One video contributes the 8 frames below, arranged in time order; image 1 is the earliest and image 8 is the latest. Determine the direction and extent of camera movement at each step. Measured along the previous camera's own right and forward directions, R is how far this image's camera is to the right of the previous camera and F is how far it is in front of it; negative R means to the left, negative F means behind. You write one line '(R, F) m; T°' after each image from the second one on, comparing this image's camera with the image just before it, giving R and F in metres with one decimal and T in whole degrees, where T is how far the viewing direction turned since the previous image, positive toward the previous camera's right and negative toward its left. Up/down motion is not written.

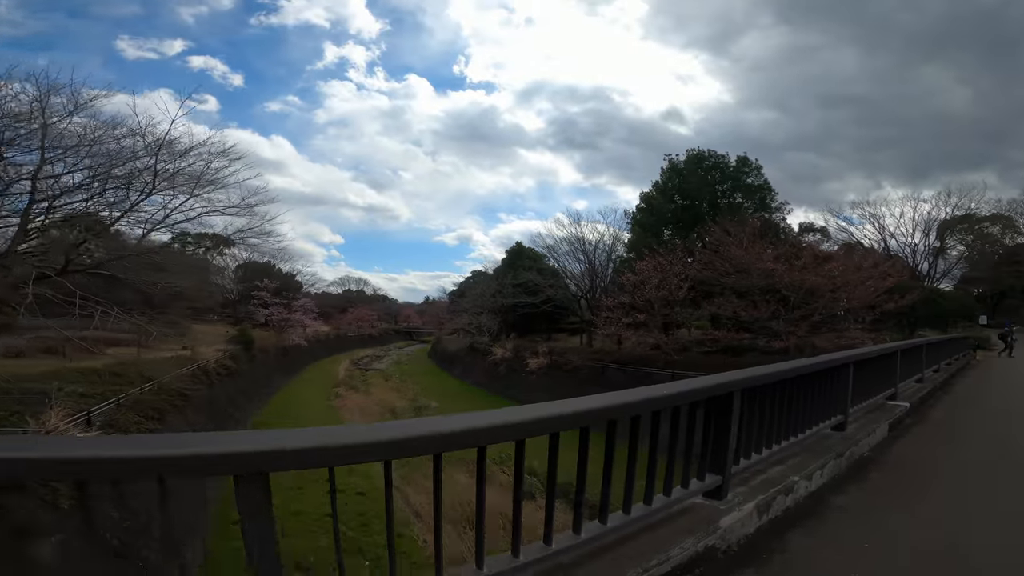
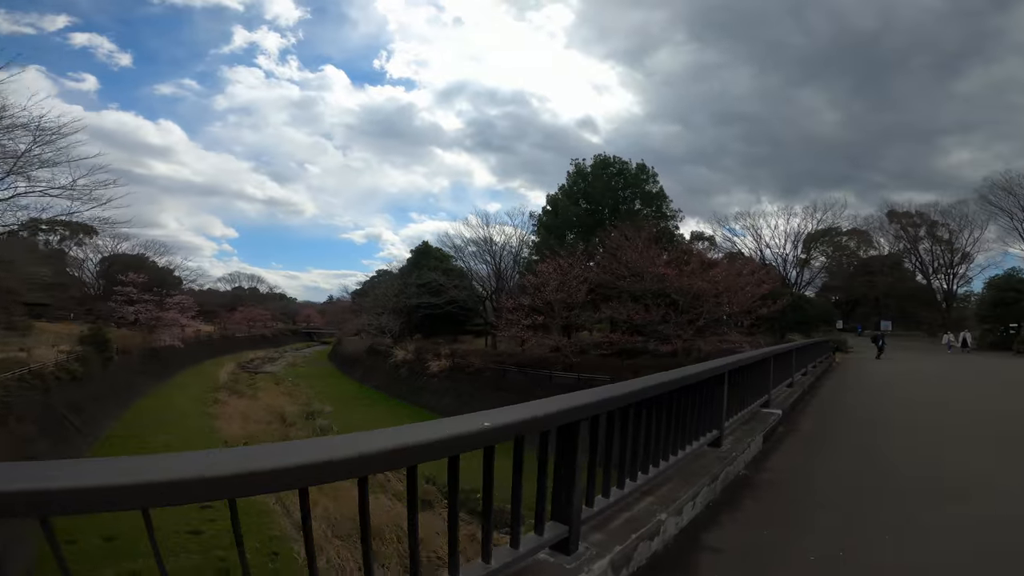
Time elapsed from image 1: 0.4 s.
(+0.2, +0.2) m; +9°
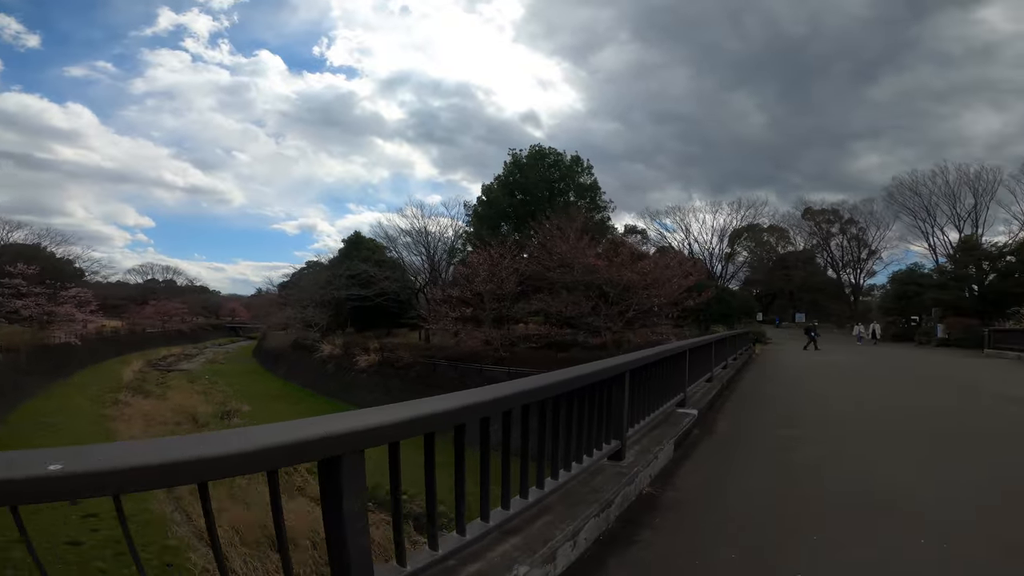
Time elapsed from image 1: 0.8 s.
(+0.2, +0.3) m; +6°
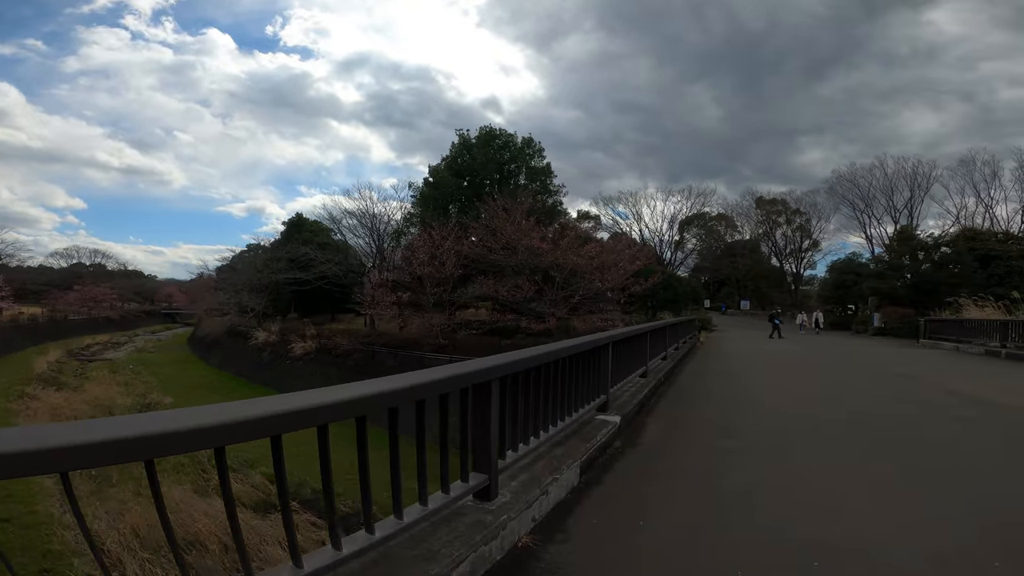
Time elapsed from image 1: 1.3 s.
(+0.2, +0.6) m; +5°
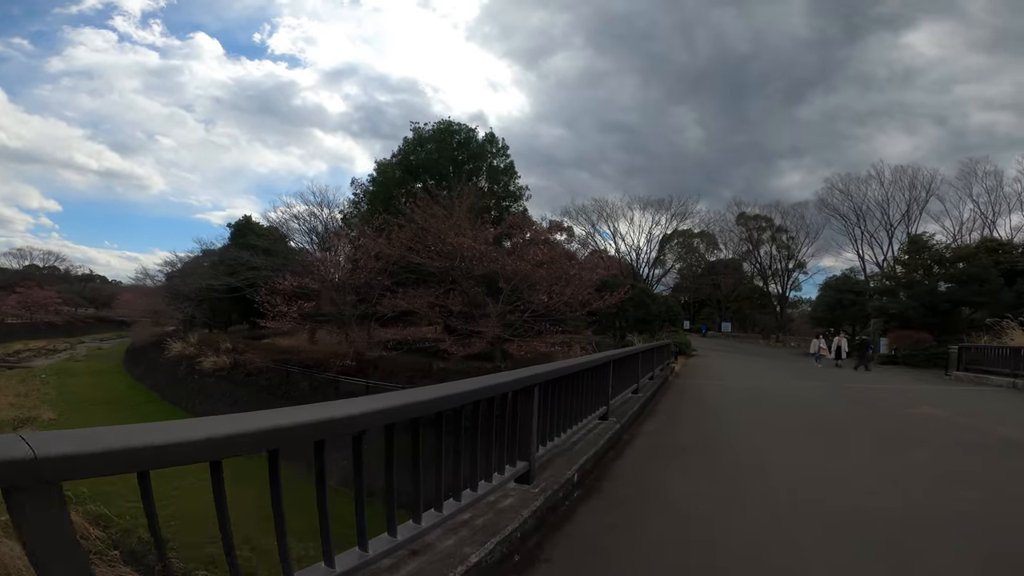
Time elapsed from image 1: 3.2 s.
(+0.7, +2.2) m; +2°
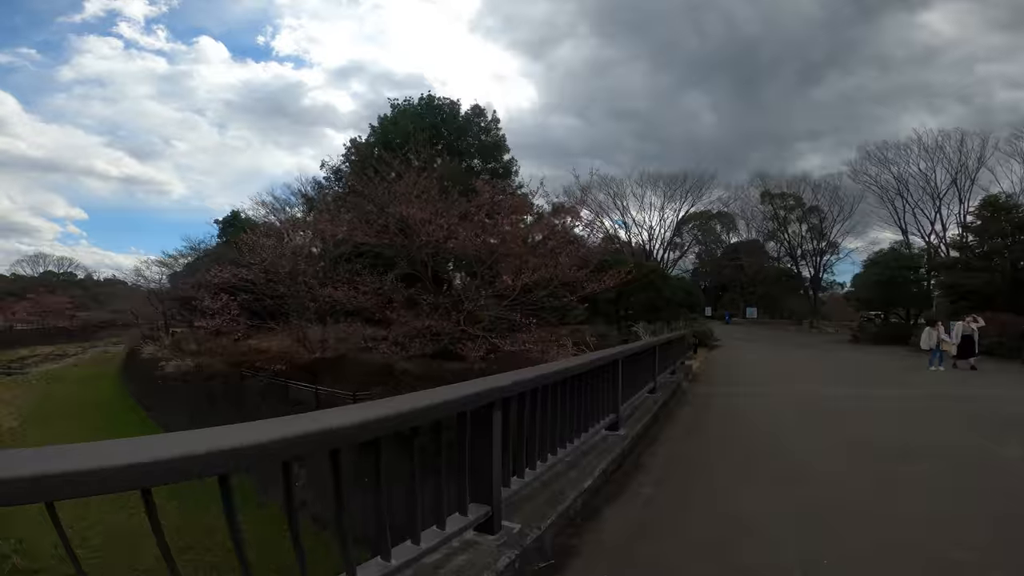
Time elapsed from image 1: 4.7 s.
(+0.5, +1.7) m; -2°
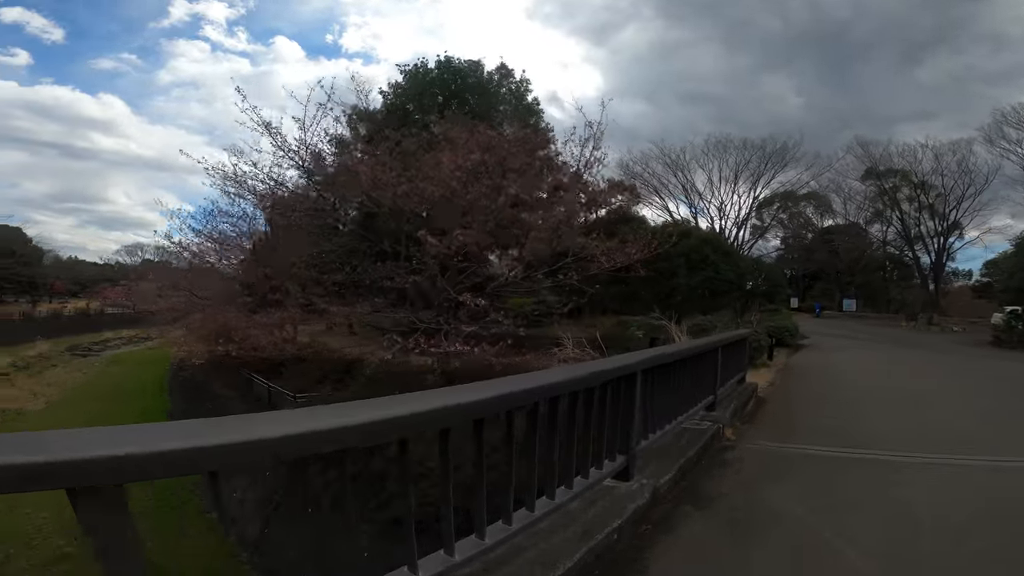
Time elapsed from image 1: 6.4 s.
(+0.7, +2.0) m; -7°
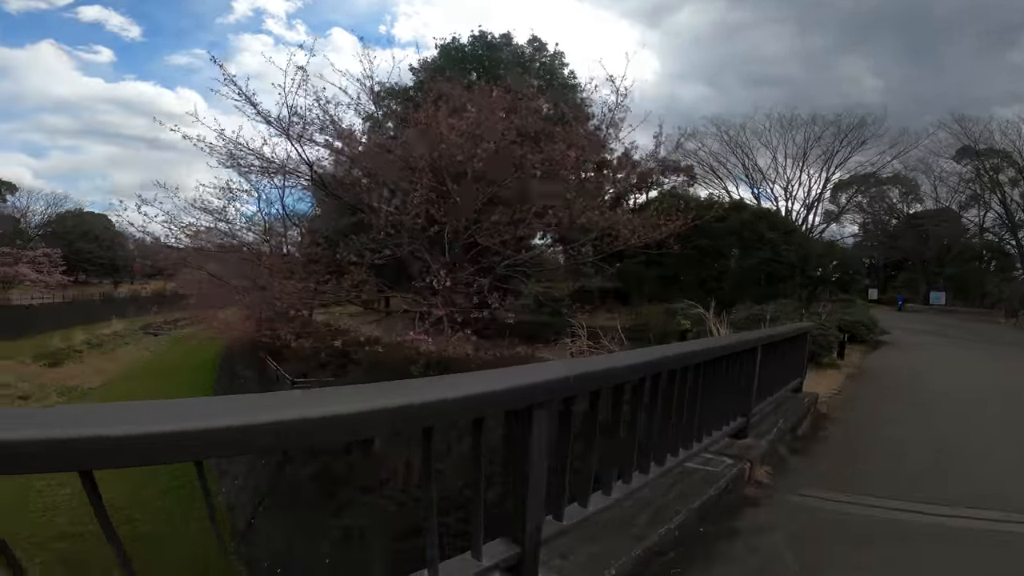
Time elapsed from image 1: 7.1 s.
(+0.3, +0.7) m; -6°
